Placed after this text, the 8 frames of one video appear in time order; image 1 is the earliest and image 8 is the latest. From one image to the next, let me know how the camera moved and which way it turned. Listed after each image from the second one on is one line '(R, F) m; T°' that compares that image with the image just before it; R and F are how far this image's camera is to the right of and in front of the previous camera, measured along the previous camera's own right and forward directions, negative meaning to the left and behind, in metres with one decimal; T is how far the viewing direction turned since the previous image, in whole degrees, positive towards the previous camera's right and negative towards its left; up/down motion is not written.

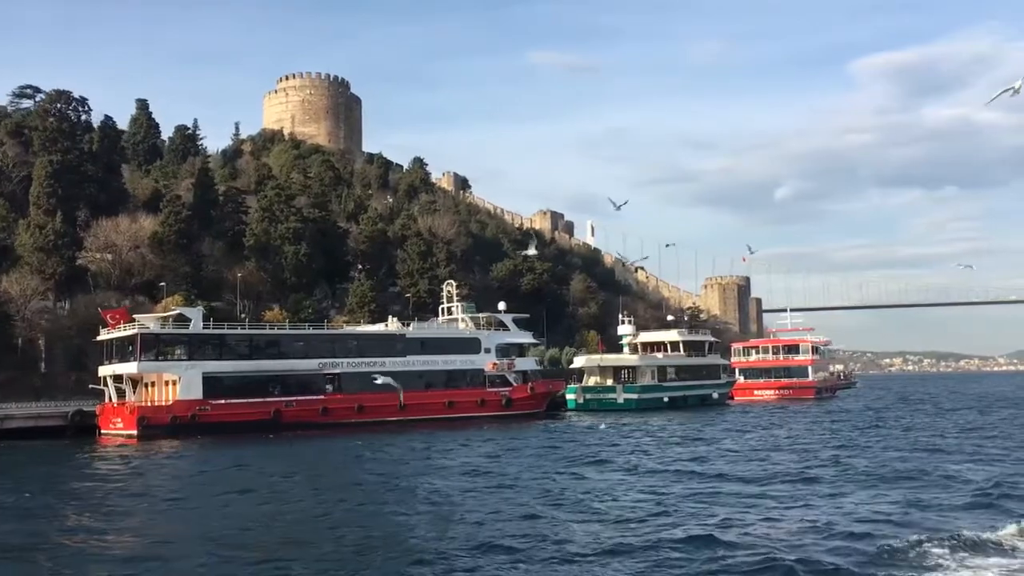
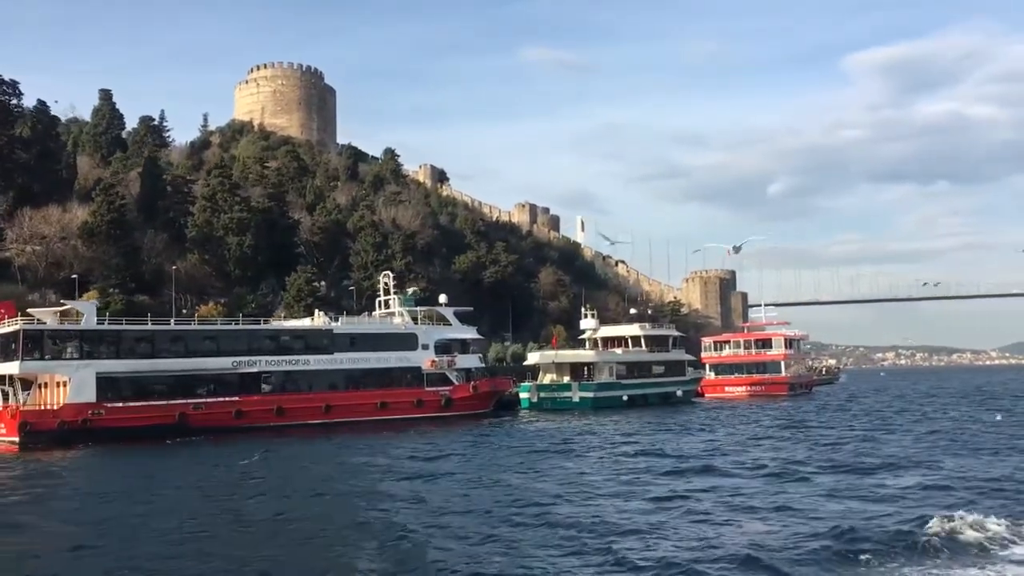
(+2.1, +2.7) m; 0°
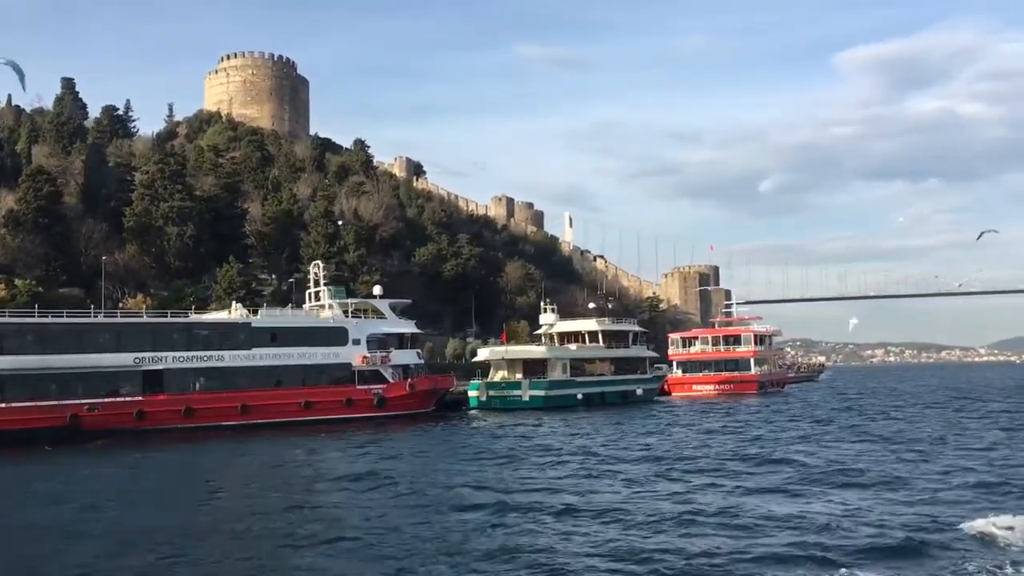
(+1.9, +2.4) m; +1°
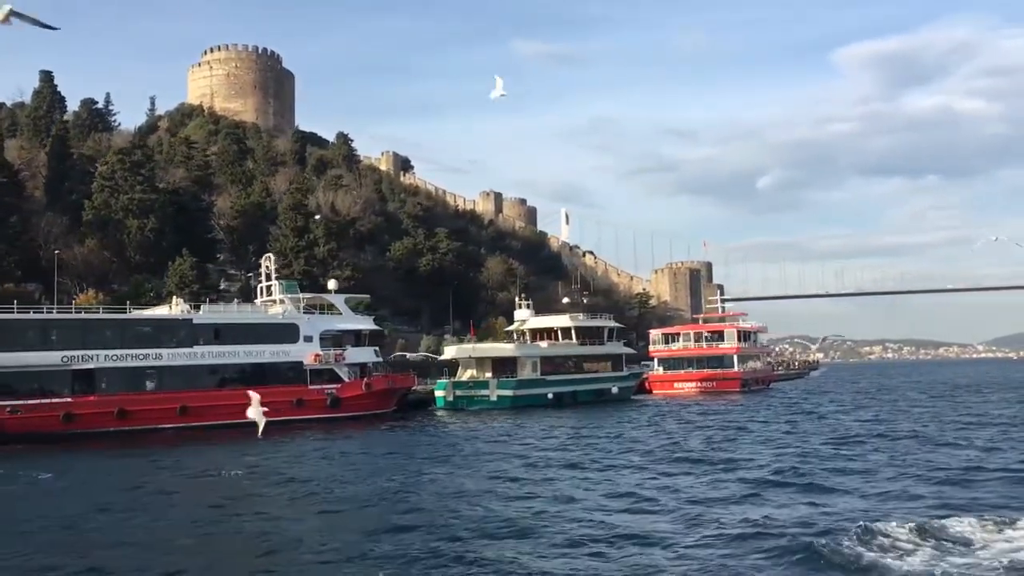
(+1.3, +1.7) m; 0°
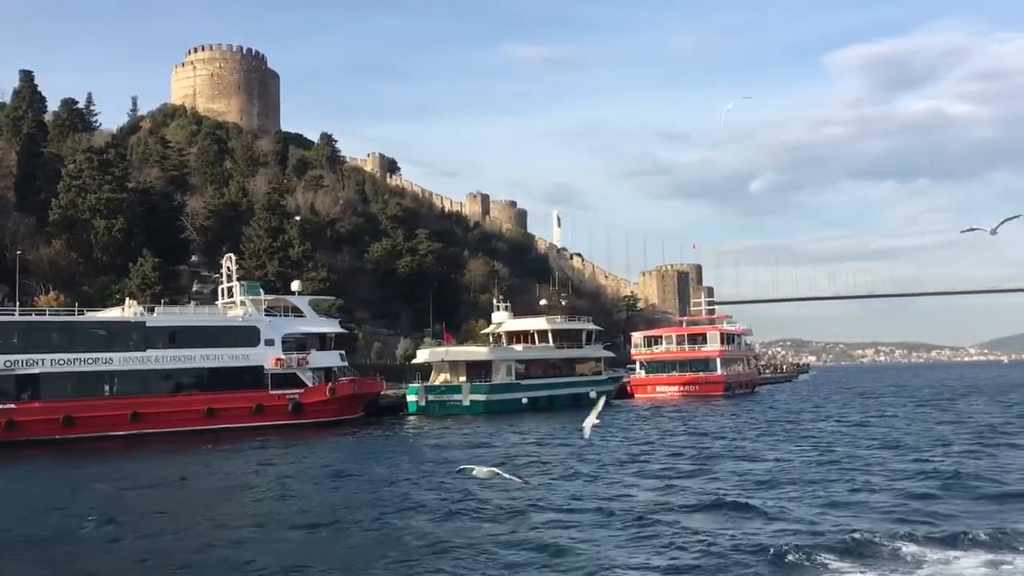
(+0.8, +1.1) m; 0°
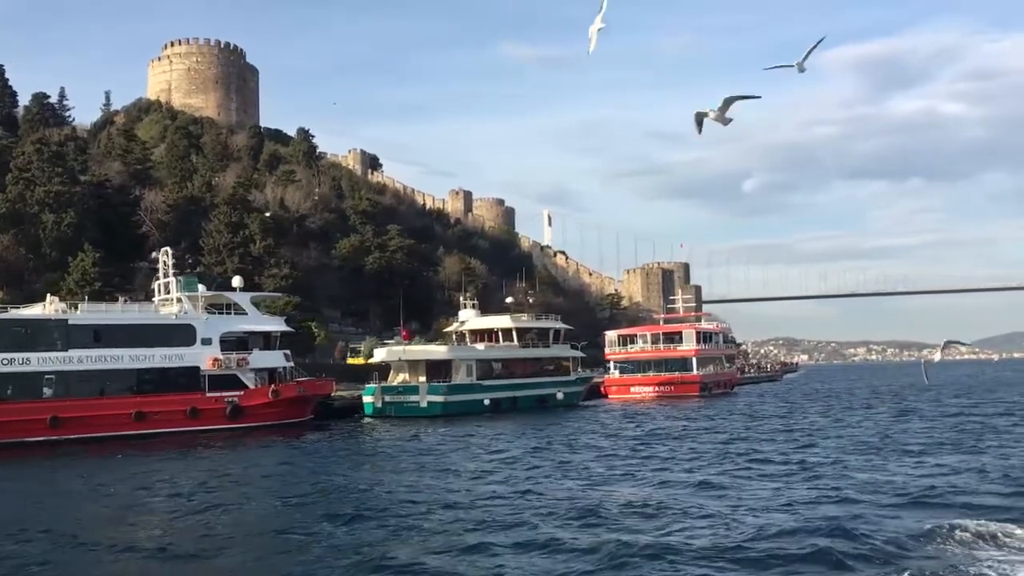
(+1.2, +1.7) m; 0°
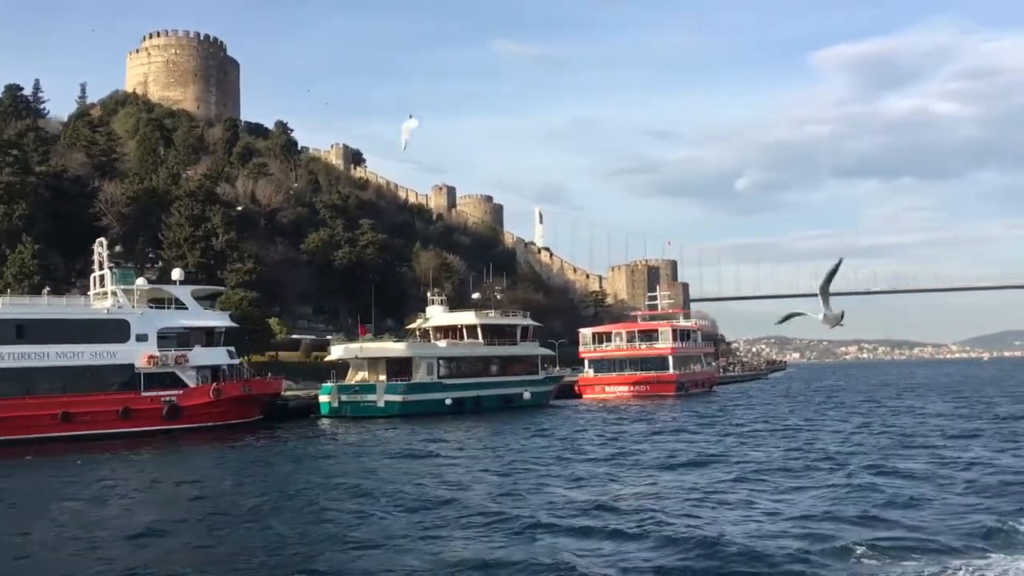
(+1.1, +1.5) m; 0°
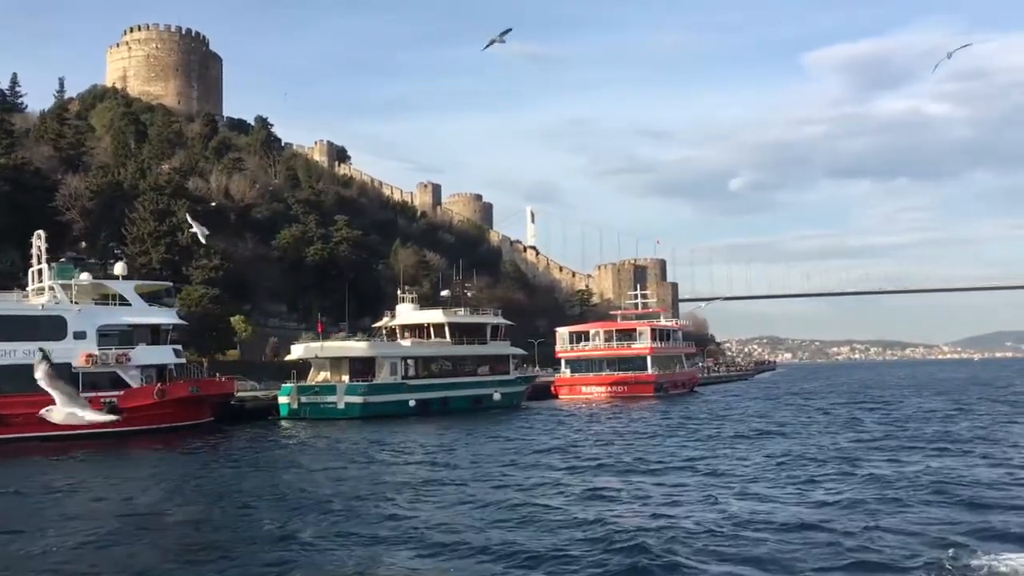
(+0.9, +1.3) m; 0°
